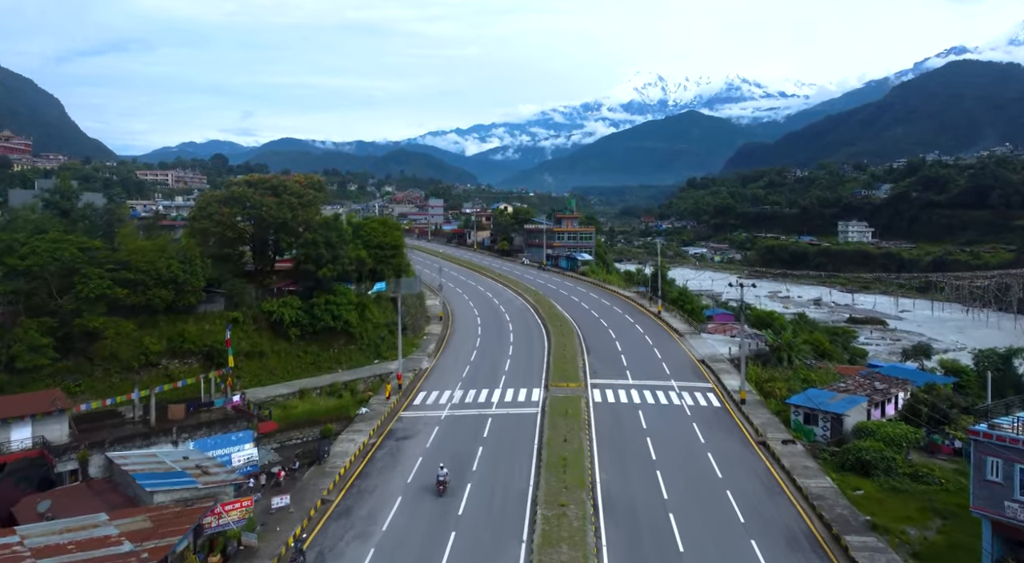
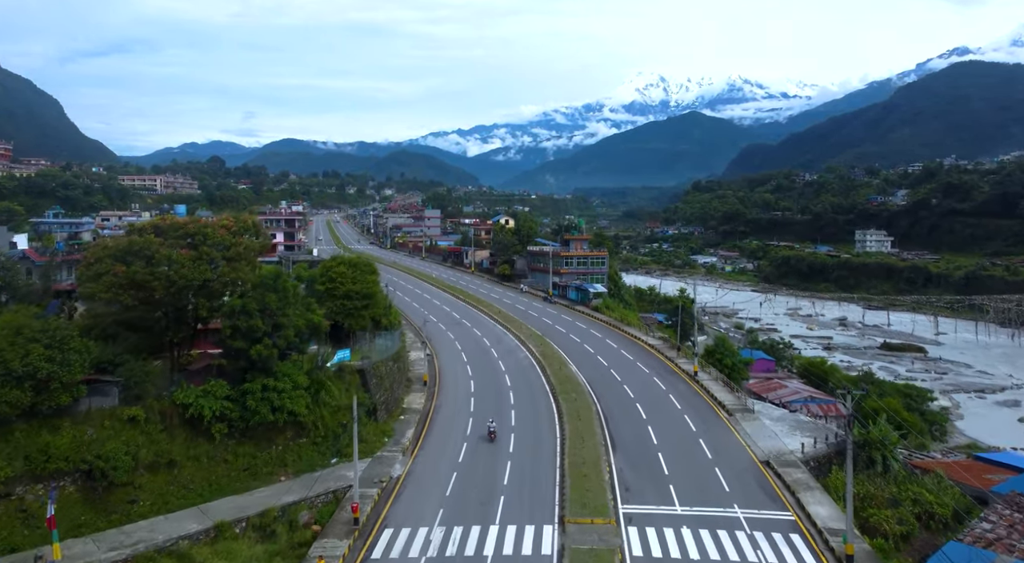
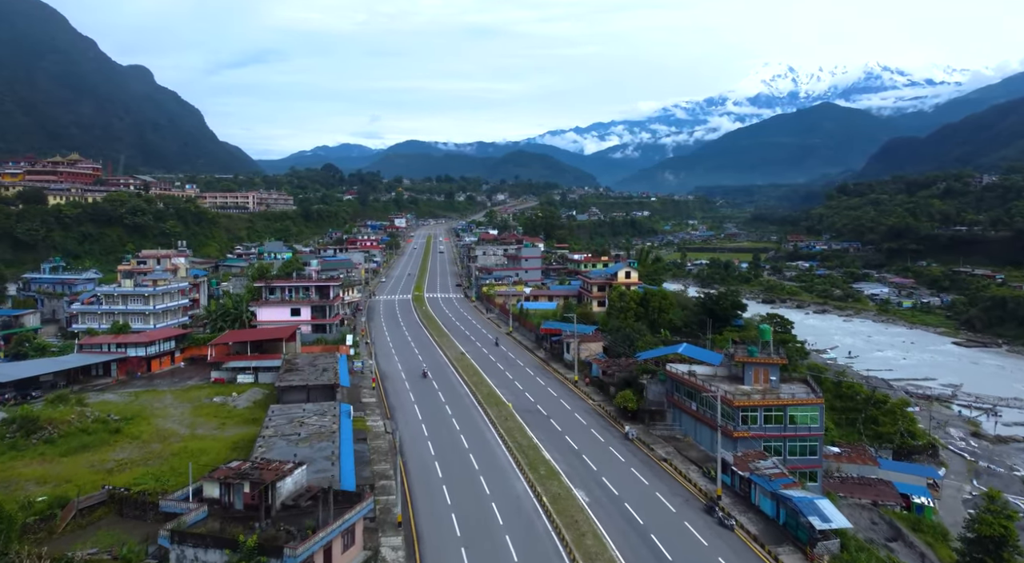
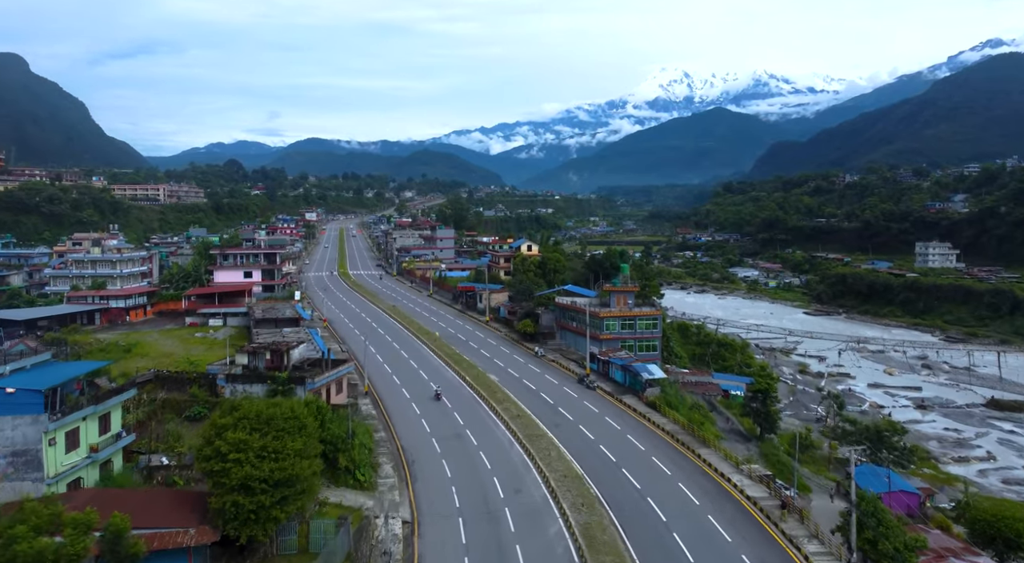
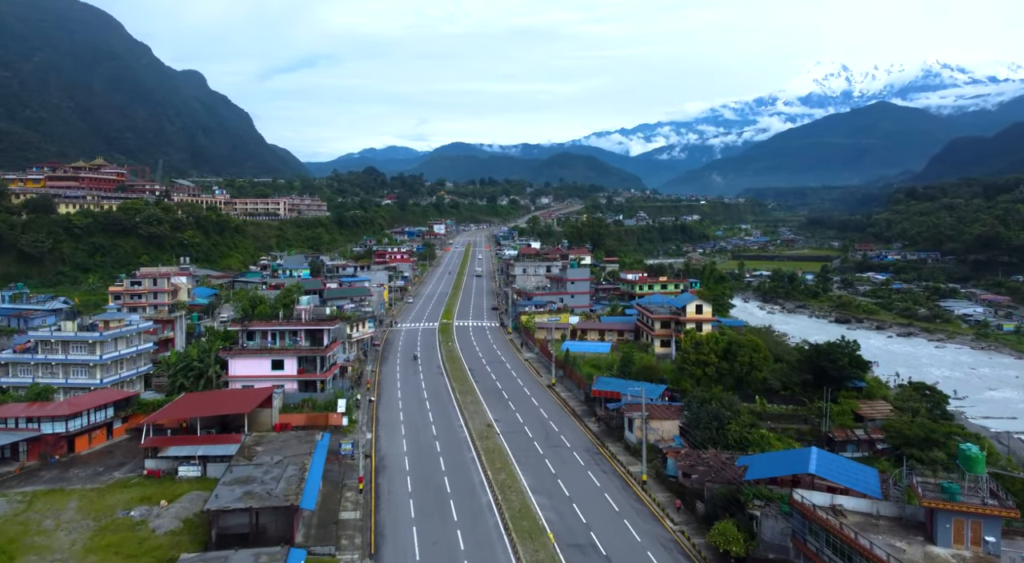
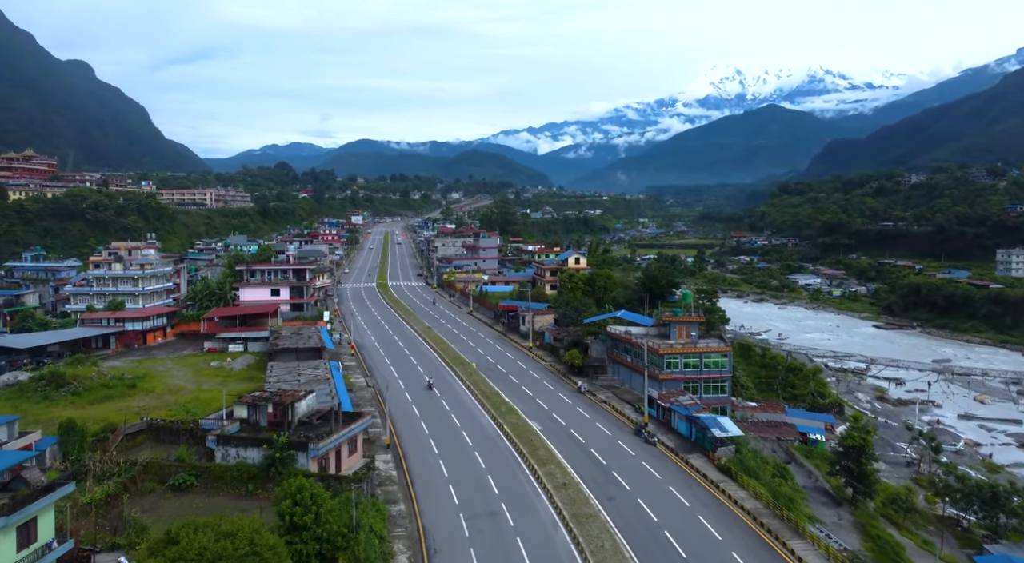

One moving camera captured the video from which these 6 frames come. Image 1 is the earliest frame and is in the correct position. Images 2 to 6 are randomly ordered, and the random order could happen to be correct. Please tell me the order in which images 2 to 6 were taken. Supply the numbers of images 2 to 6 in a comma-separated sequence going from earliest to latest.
2, 4, 6, 3, 5
